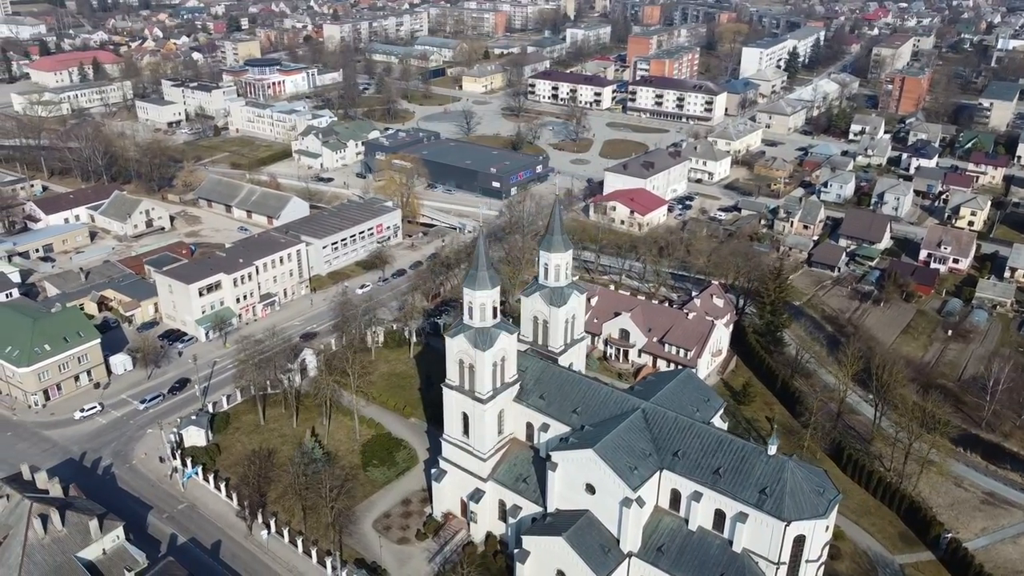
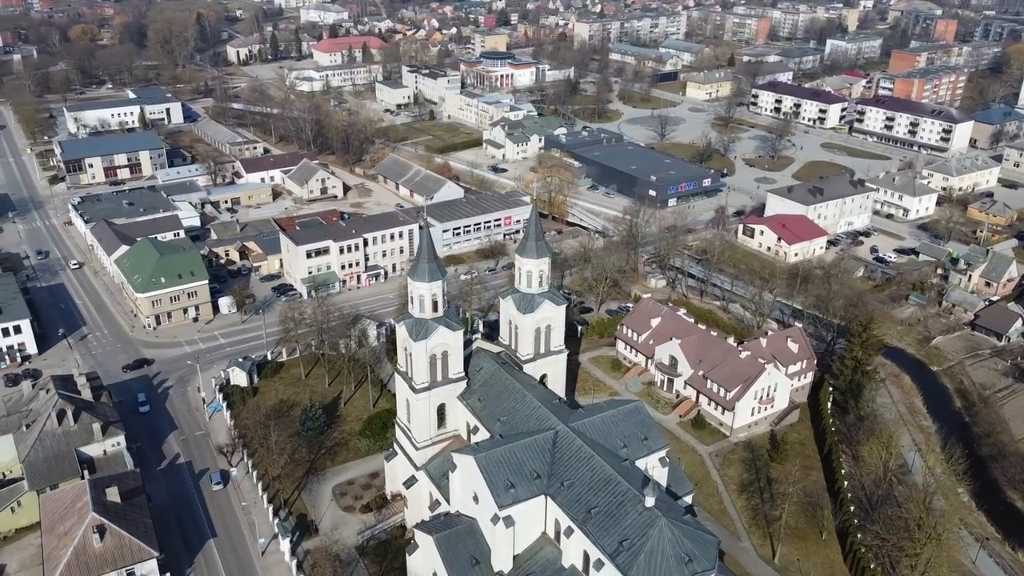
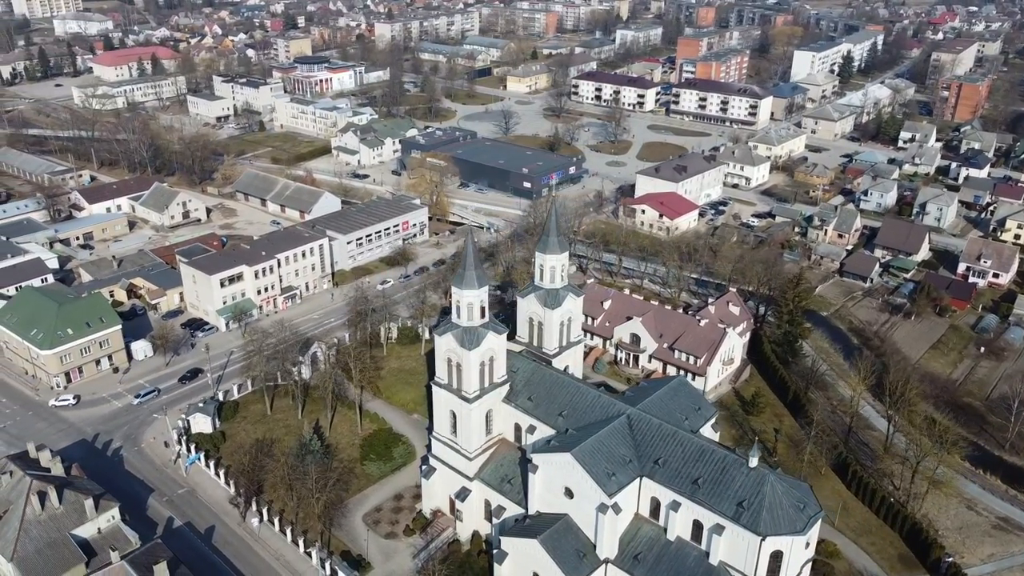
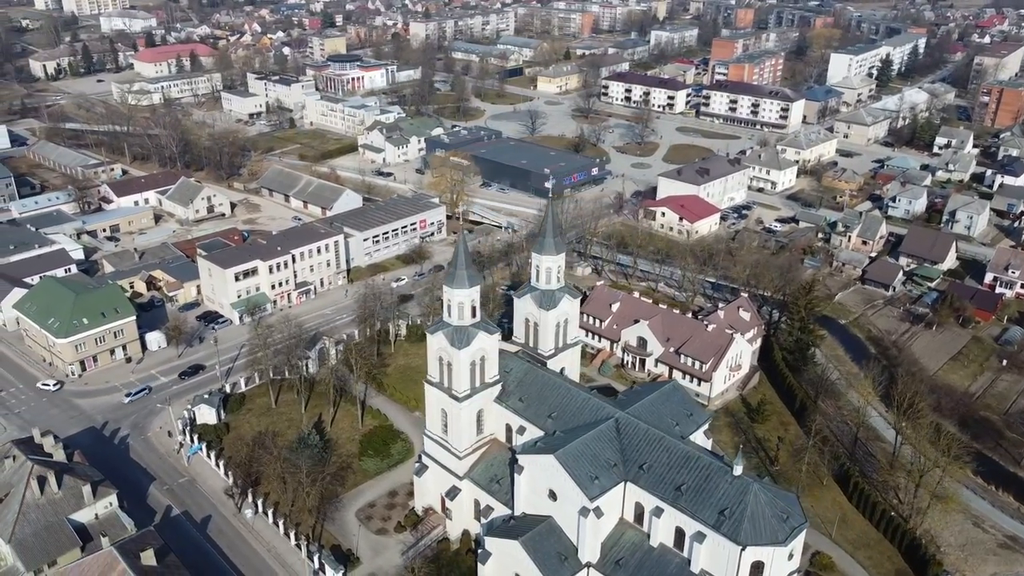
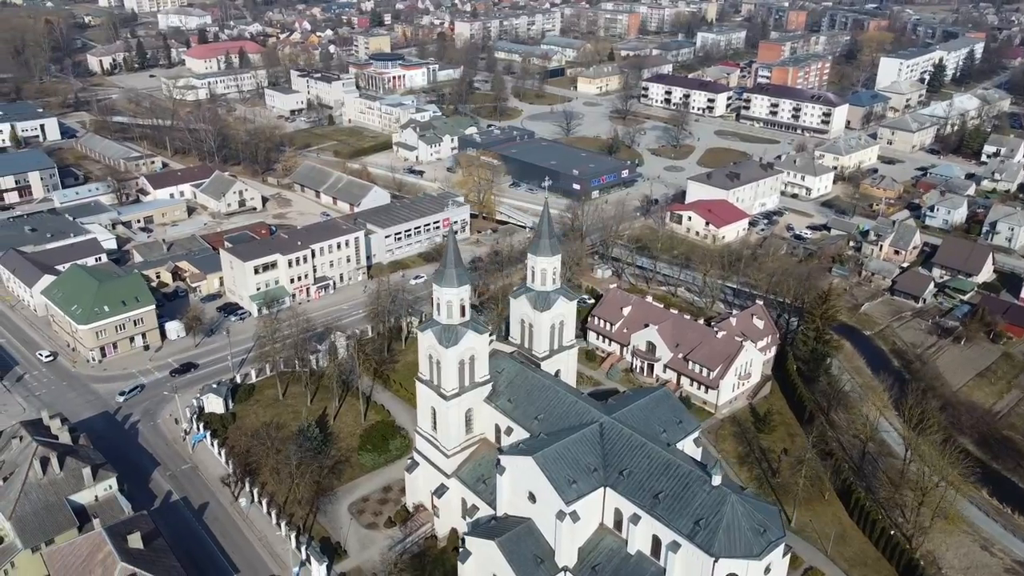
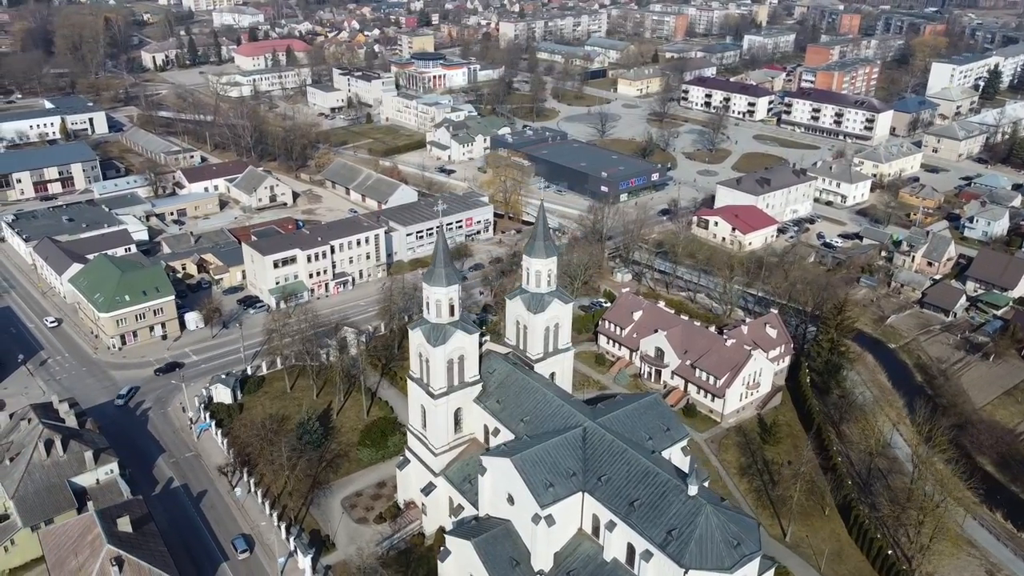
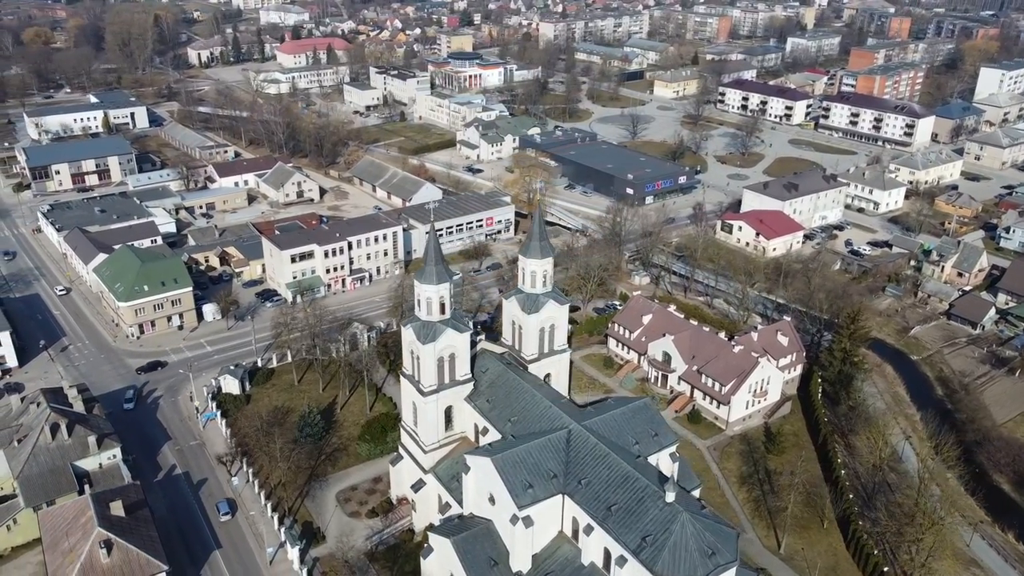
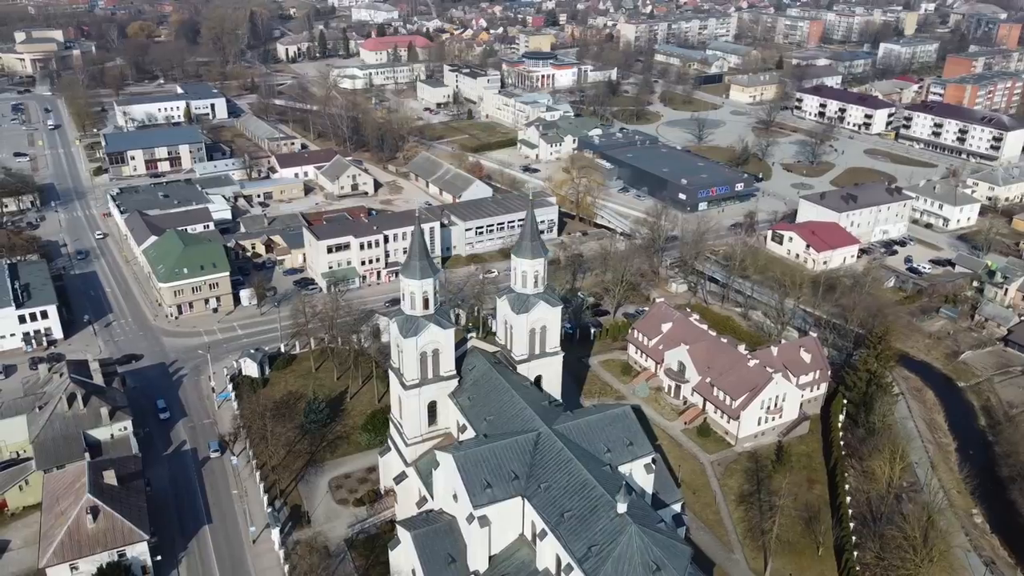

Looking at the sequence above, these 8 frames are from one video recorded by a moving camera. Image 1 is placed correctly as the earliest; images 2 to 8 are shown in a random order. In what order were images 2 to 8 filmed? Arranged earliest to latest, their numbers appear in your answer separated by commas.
3, 4, 5, 6, 7, 2, 8
